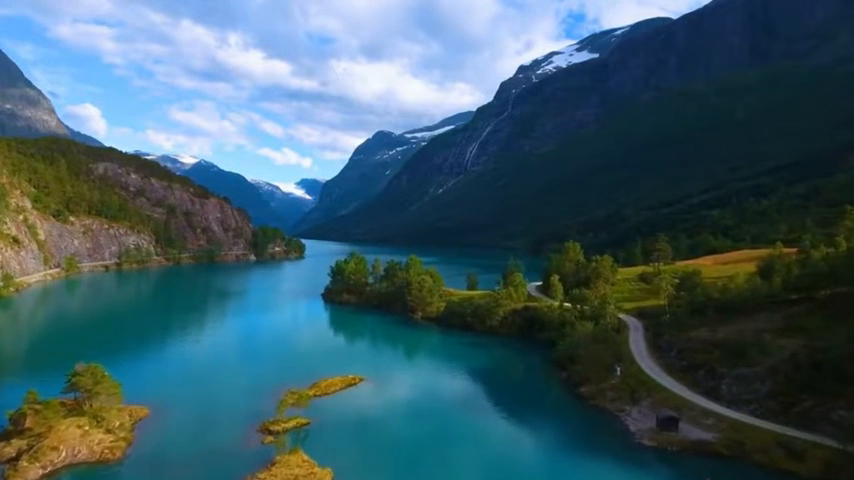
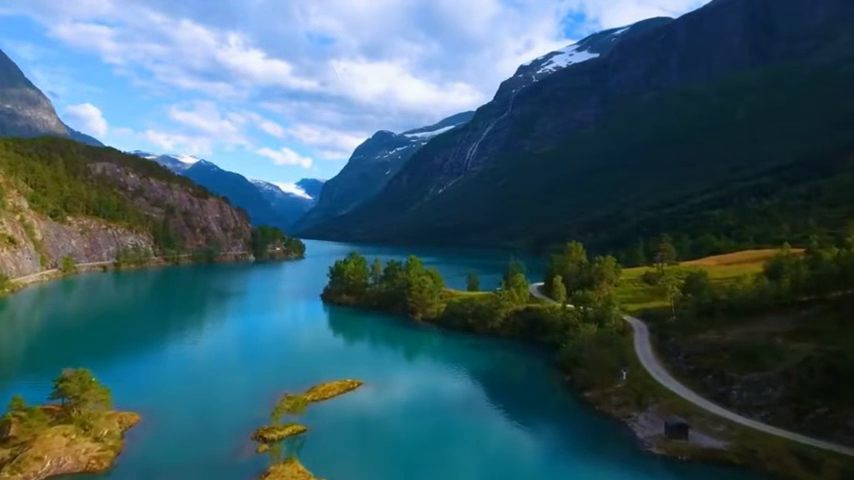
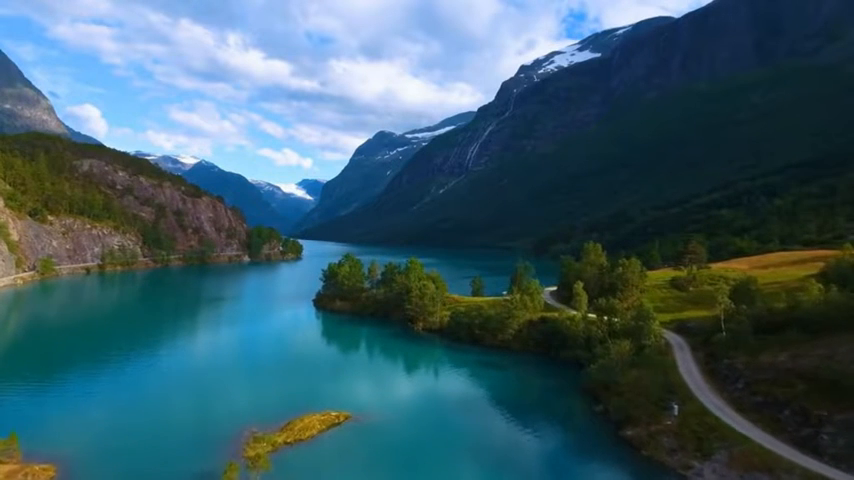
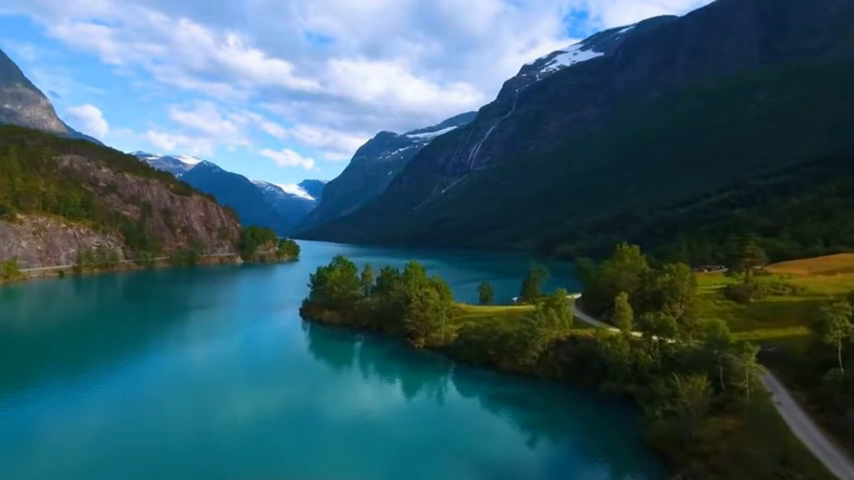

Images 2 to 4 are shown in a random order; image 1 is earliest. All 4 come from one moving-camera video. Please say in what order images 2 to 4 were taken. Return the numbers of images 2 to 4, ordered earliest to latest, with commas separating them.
2, 3, 4
